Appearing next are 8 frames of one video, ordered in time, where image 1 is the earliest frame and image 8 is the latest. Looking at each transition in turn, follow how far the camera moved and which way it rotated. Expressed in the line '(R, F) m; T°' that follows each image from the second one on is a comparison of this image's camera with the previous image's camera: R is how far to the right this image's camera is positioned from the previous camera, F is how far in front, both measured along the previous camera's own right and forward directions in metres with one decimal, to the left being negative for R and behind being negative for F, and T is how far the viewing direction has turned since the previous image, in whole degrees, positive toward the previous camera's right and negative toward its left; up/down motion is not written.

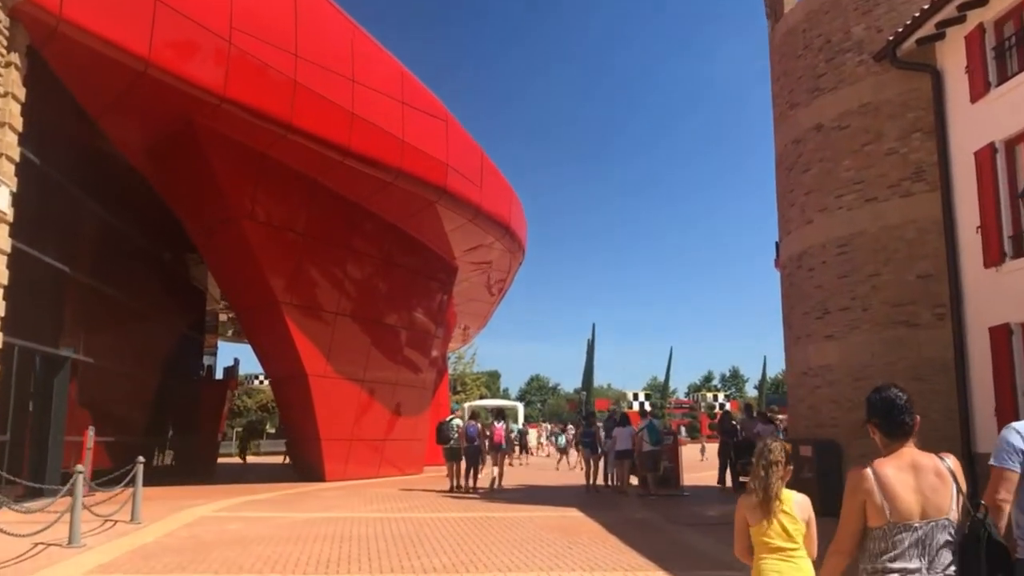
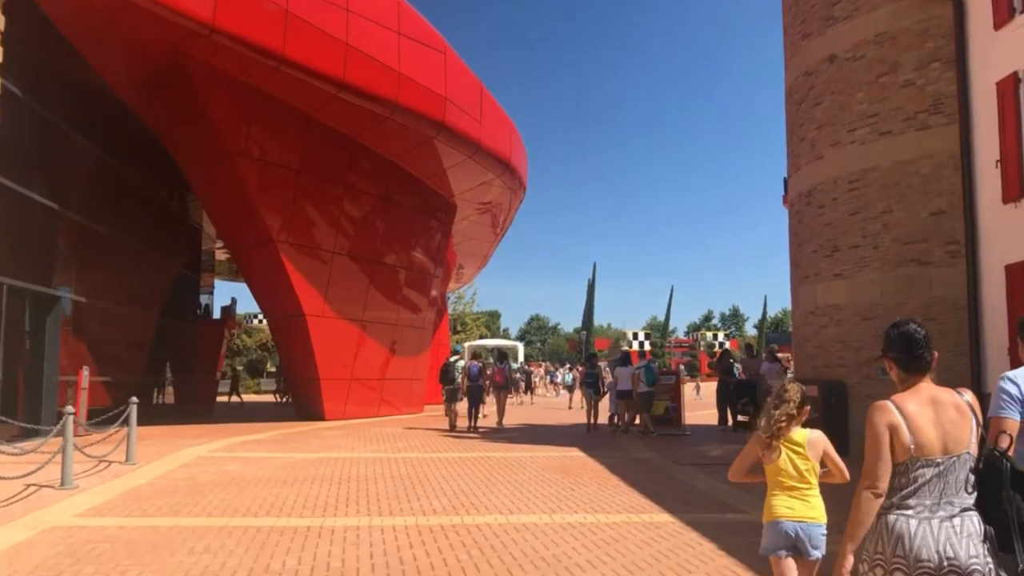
(0.0, +0.3) m; 0°
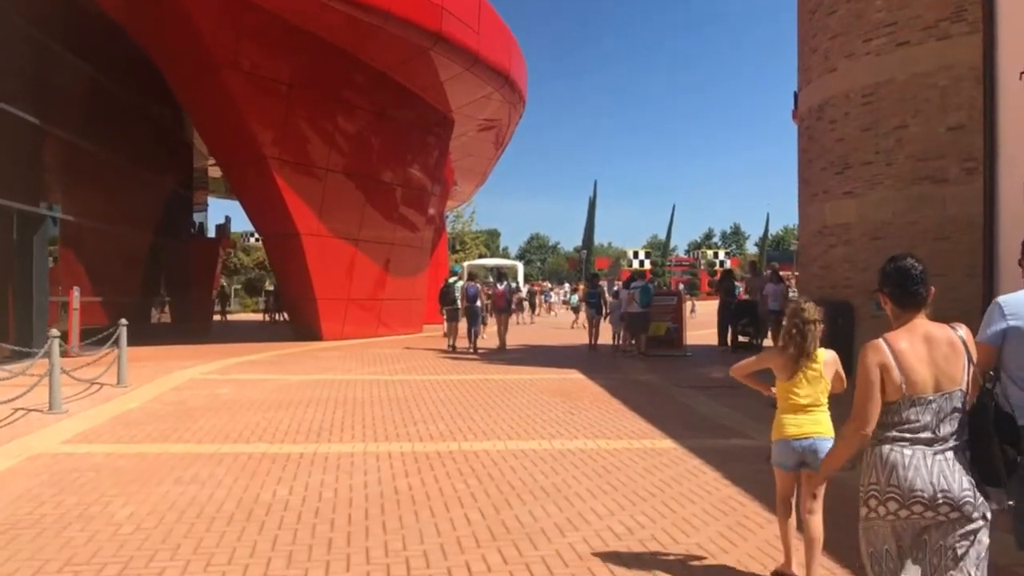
(0.0, +0.3) m; 0°
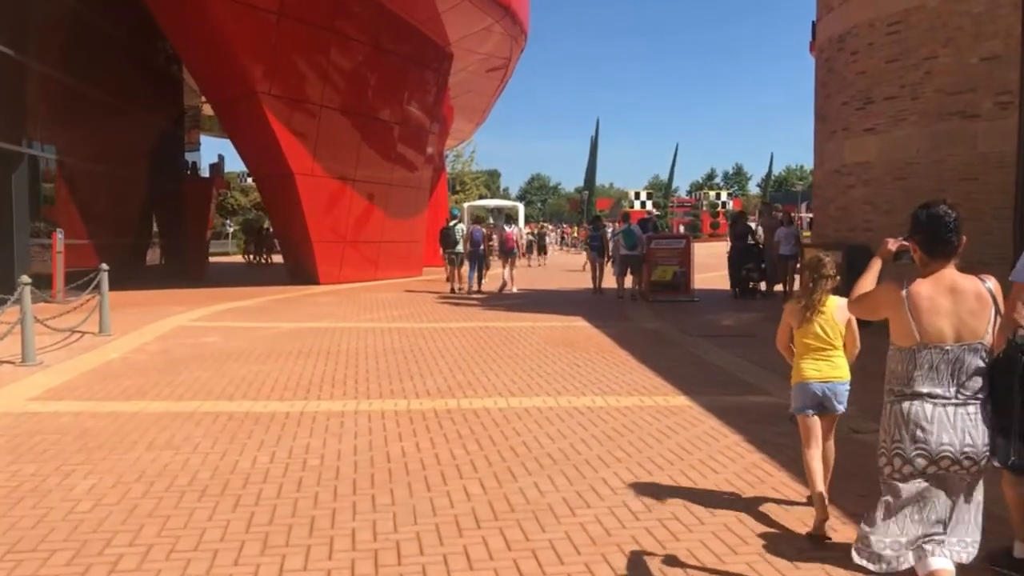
(0.0, +0.5) m; 0°
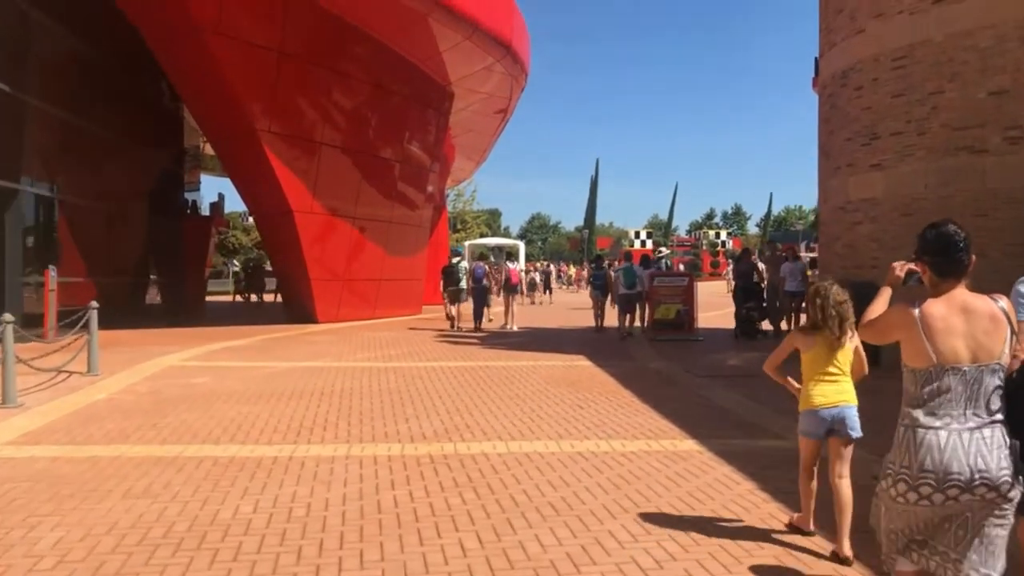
(0.0, +0.2) m; 0°
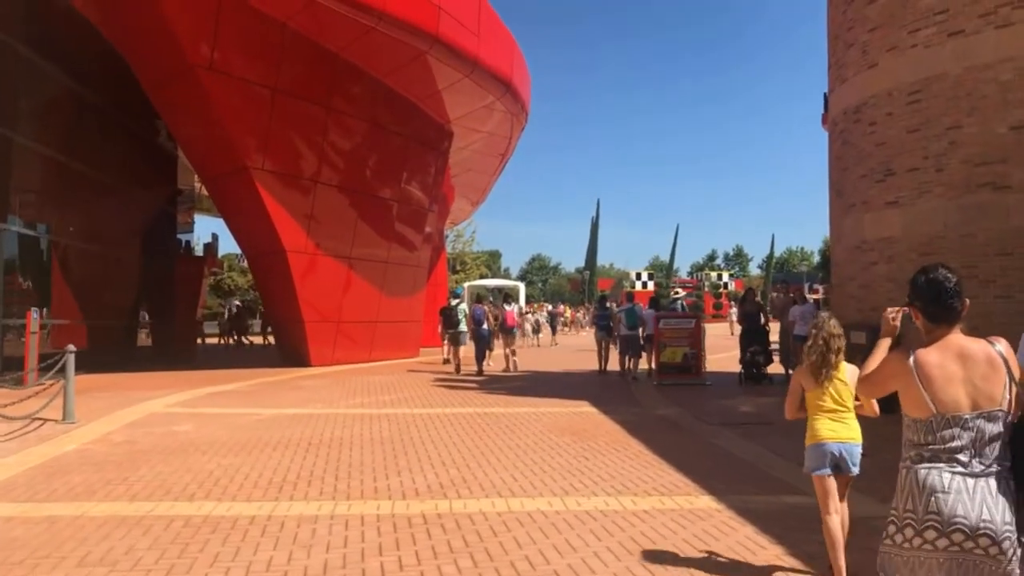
(0.0, +0.4) m; 0°
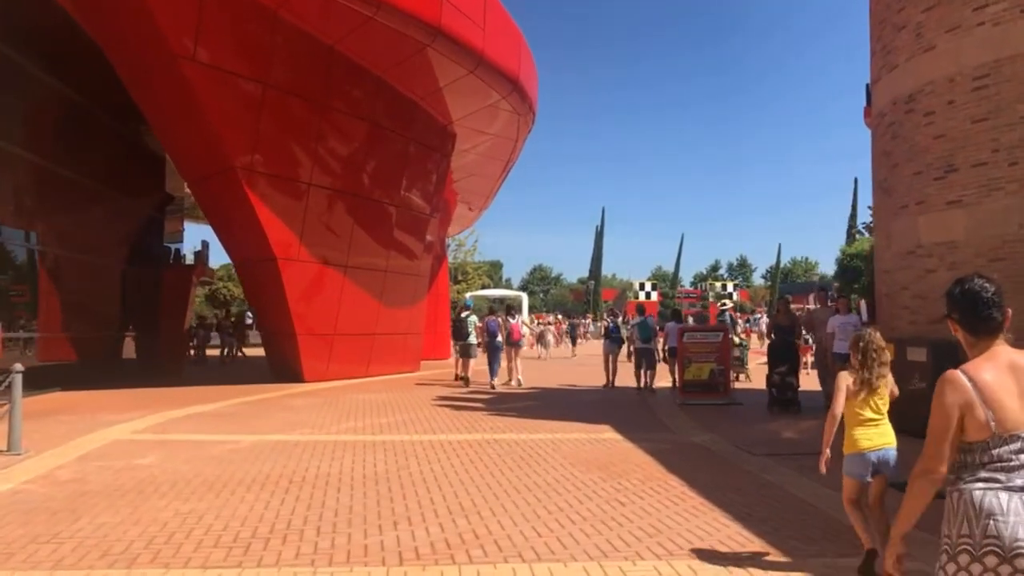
(-0.1, +1.1) m; 0°
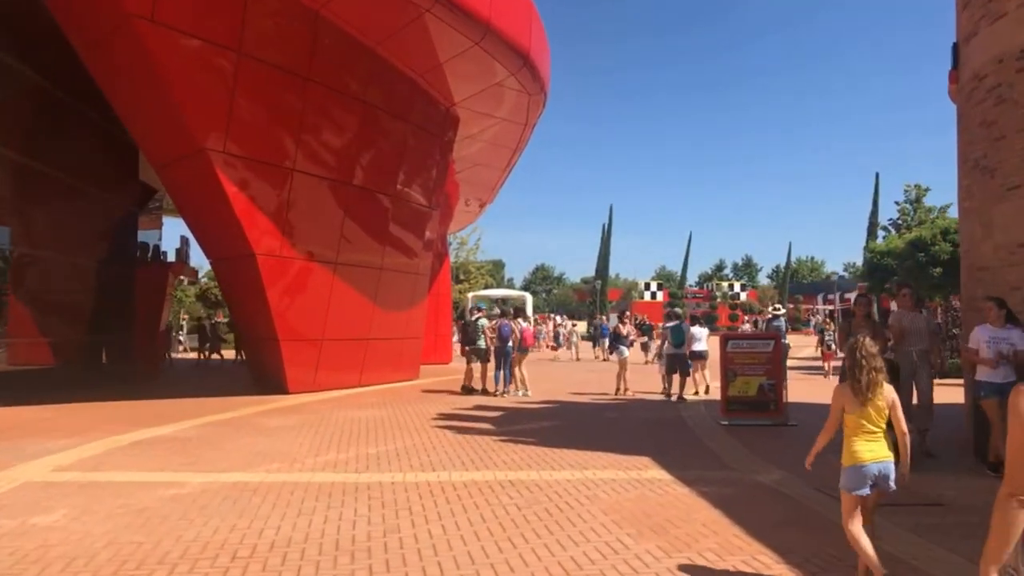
(-0.1, +1.8) m; 0°
